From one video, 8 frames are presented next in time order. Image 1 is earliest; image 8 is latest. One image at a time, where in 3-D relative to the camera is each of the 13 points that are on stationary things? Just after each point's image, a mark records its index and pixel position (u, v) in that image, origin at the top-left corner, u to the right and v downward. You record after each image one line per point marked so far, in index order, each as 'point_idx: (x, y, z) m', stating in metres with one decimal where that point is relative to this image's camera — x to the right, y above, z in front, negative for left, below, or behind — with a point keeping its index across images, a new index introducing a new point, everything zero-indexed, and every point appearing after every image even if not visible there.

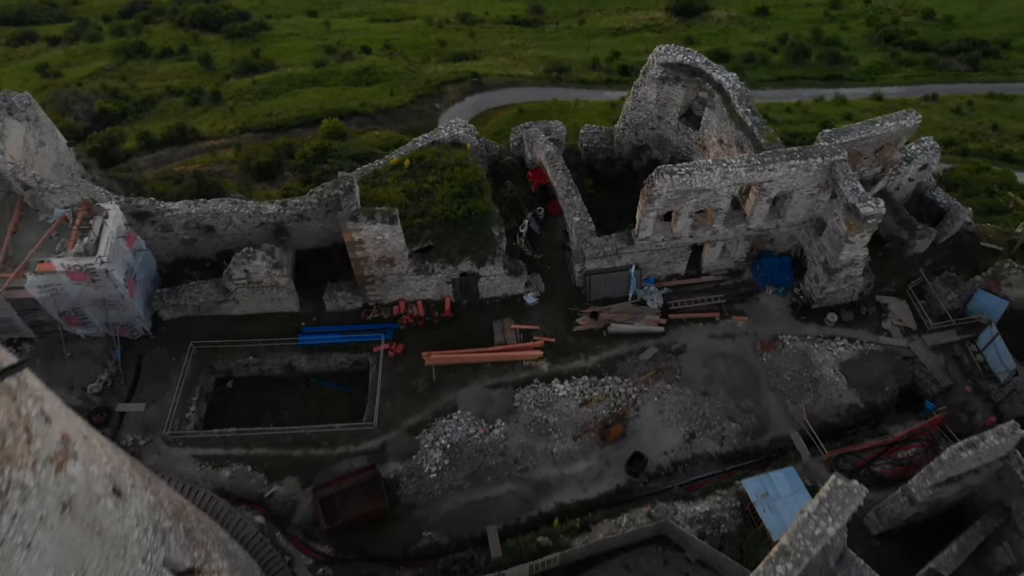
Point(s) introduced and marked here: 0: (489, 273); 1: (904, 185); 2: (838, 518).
0: (-0.5, +0.3, +17.8) m
1: (+9.9, +2.4, +19.5) m
2: (+4.8, -3.4, +11.4) m
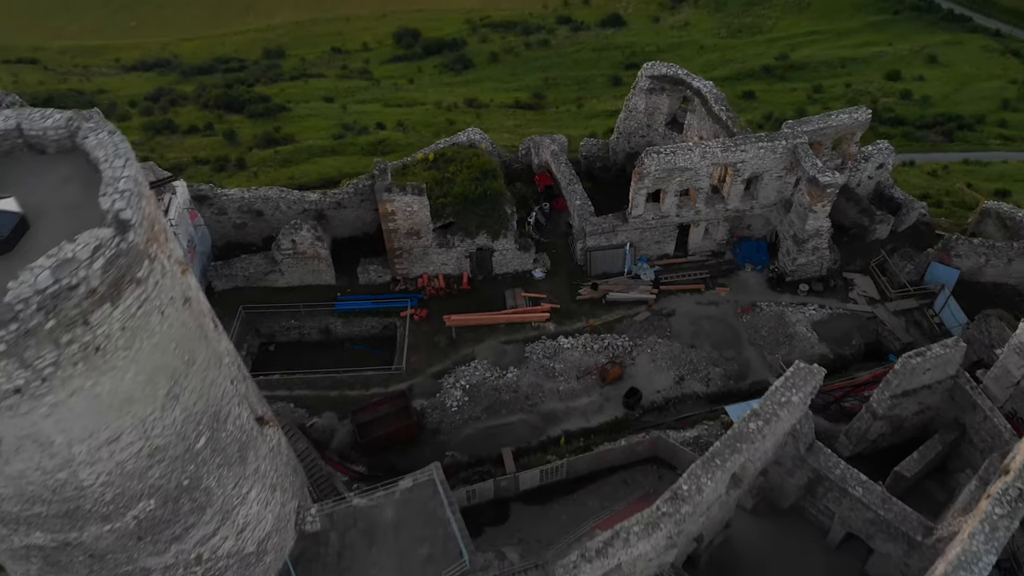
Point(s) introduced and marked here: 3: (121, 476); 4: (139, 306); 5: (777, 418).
0: (-0.2, +1.1, +20.4) m
1: (+10.1, +2.9, +22.3) m
2: (+5.0, -1.8, +13.5) m
3: (-4.9, -2.4, +9.7) m
4: (-4.2, -0.2, +9.0) m
5: (+4.5, -2.2, +13.1) m
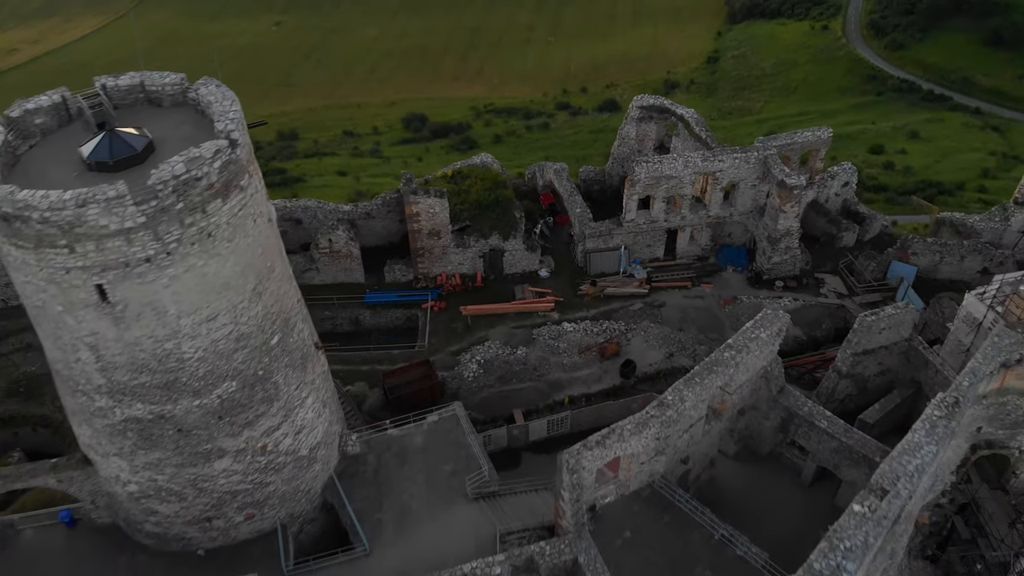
0: (0.0, +1.2, +23.1) m
1: (+10.3, +2.8, +25.2) m
2: (+5.2, -0.8, +16.0) m
3: (-4.6, -1.0, +12.2) m
4: (-4.0, +1.2, +11.6) m
5: (+4.7, -1.2, +15.5) m
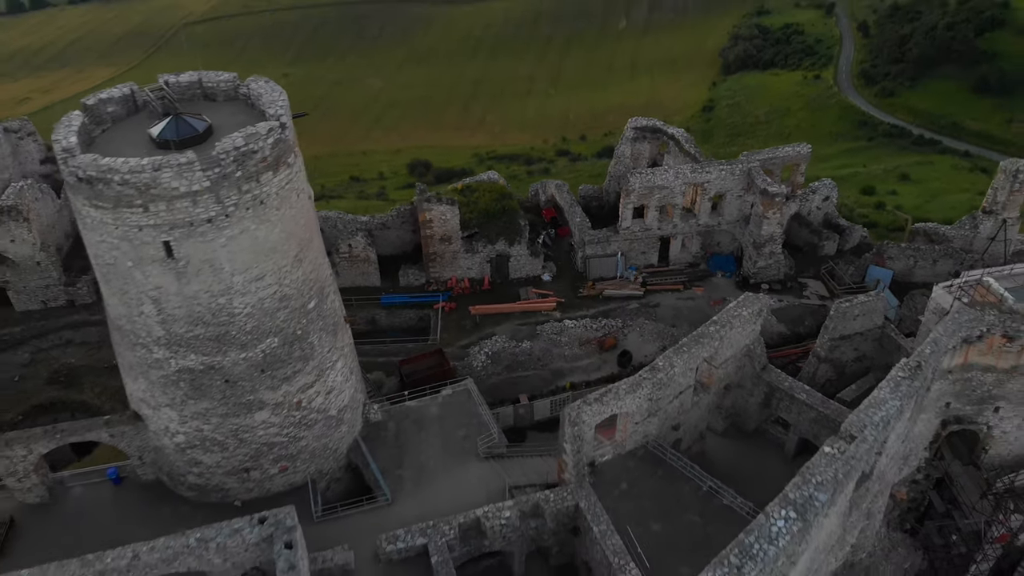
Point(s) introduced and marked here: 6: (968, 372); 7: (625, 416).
0: (+0.2, +1.1, +24.9) m
1: (+10.5, +2.6, +27.2) m
2: (+5.4, -0.4, +17.7) m
3: (-4.5, -0.4, +13.9) m
4: (-3.8, +1.8, +13.5) m
5: (+4.8, -0.8, +17.2) m
6: (+10.7, -2.0, +18.4) m
7: (+2.3, -2.6, +15.8) m
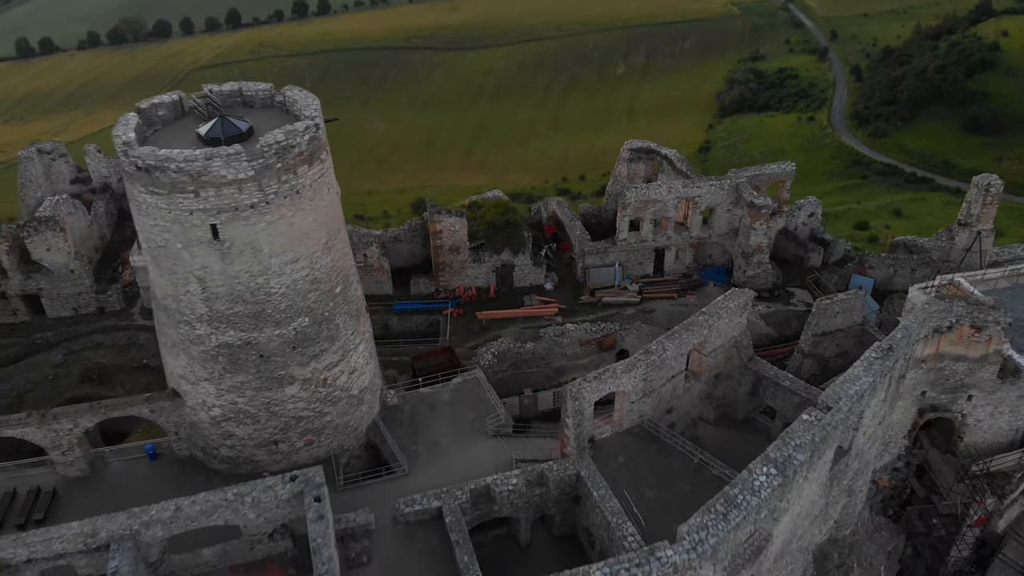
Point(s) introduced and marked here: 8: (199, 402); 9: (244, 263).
0: (+0.3, +0.8, +26.6) m
1: (+10.6, +2.3, +28.9) m
2: (+5.5, -0.3, +19.2) m
3: (-4.3, -0.1, +15.4) m
4: (-3.7, +2.2, +15.2) m
5: (+5.0, -0.6, +18.7) m
6: (+10.9, -1.9, +19.9) m
7: (+2.4, -2.3, +17.3) m
8: (-6.6, -2.4, +16.4) m
9: (-5.0, +0.5, +14.7) m
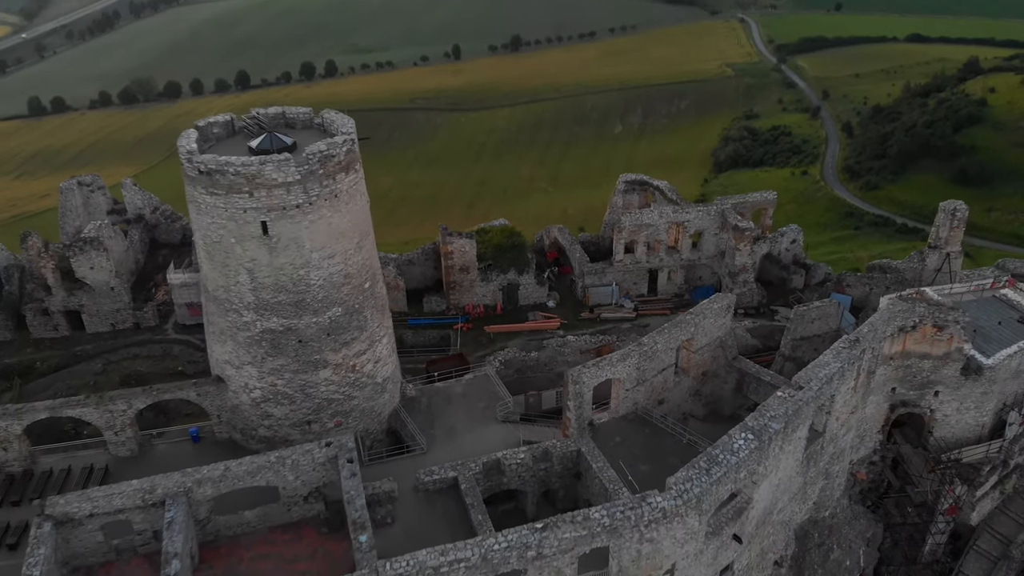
0: (+0.5, +0.2, +28.8) m
1: (+10.8, +1.5, +31.2) m
2: (+5.7, -0.4, +21.4) m
3: (-4.2, +0.1, +17.6) m
4: (-3.5, +2.4, +17.5) m
5: (+5.2, -0.7, +20.9) m
6: (+11.1, -2.0, +21.9) m
7: (+2.6, -2.3, +19.3) m
8: (-6.4, -2.3, +18.5) m
9: (-4.8, +0.7, +16.9) m
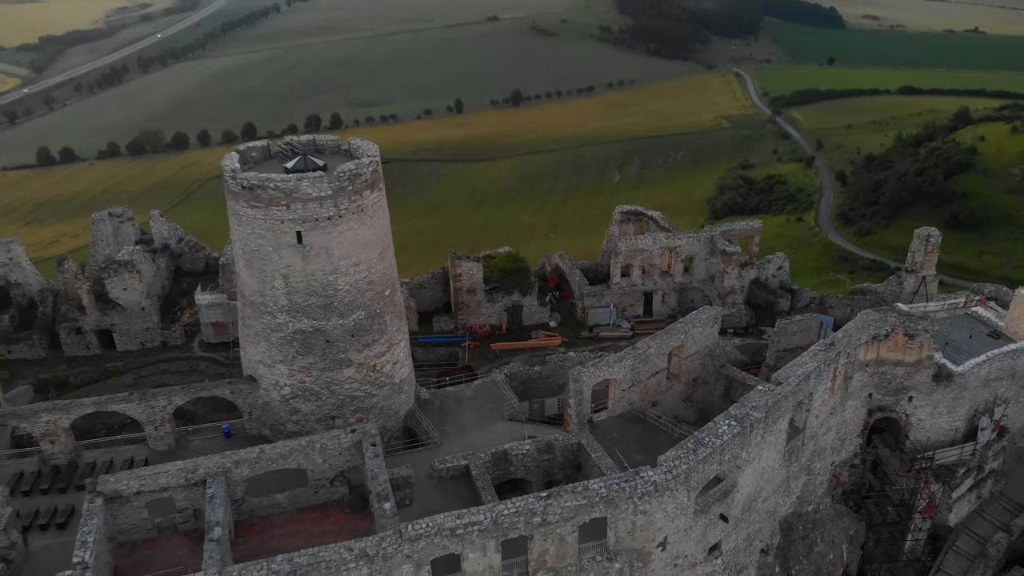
0: (+0.6, -0.6, +30.8) m
1: (+11.0, +0.5, +33.2) m
2: (+5.9, -0.7, +23.4) m
3: (-4.0, 0.0, +19.6) m
4: (-3.4, +2.2, +19.7) m
5: (+5.3, -1.0, +22.8) m
6: (+11.2, -2.4, +23.8) m
7: (+2.8, -2.5, +21.1) m
8: (-6.2, -2.5, +20.3) m
9: (-4.7, +0.6, +19.0) m
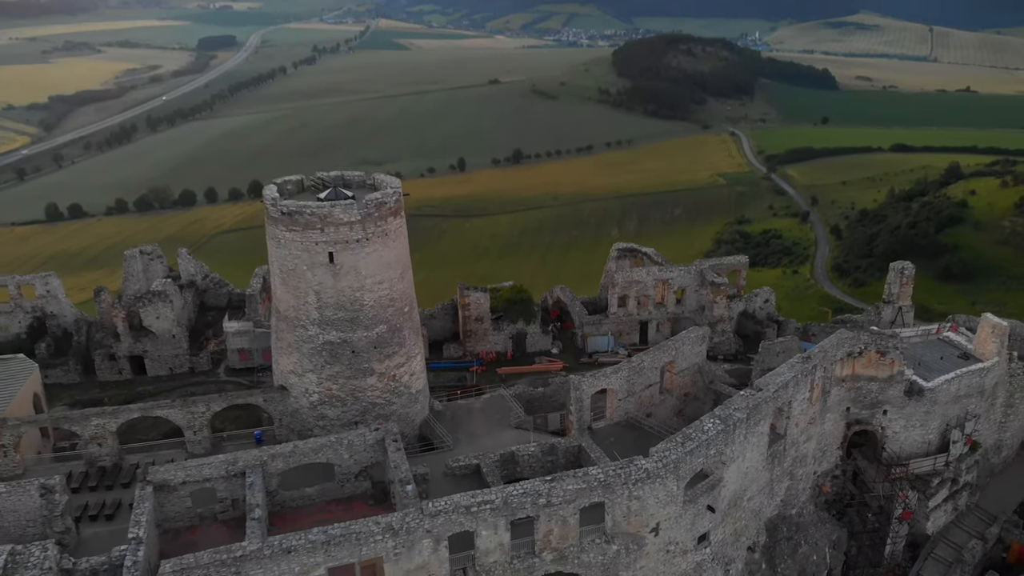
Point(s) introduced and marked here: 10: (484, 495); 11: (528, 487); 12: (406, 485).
0: (+0.8, -1.9, +33.0) m
1: (+11.2, -0.9, +35.5) m
2: (+6.1, -1.4, +25.6) m
3: (-3.8, -0.5, +21.9) m
4: (-3.2, +1.8, +22.1) m
5: (+5.5, -1.6, +25.0) m
6: (+11.4, -3.1, +25.9) m
7: (+3.0, -3.0, +23.2) m
8: (-6.0, -2.9, +22.4) m
9: (-4.5, +0.2, +21.3) m
10: (-0.6, -4.7, +17.6) m
11: (+0.3, -4.6, +17.9) m
12: (-2.5, -4.7, +18.4) m
